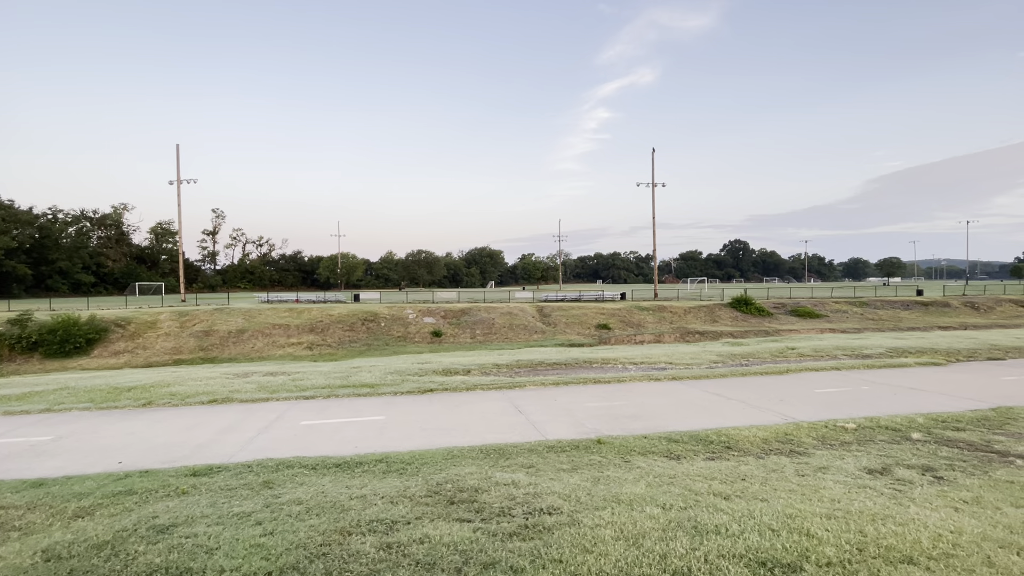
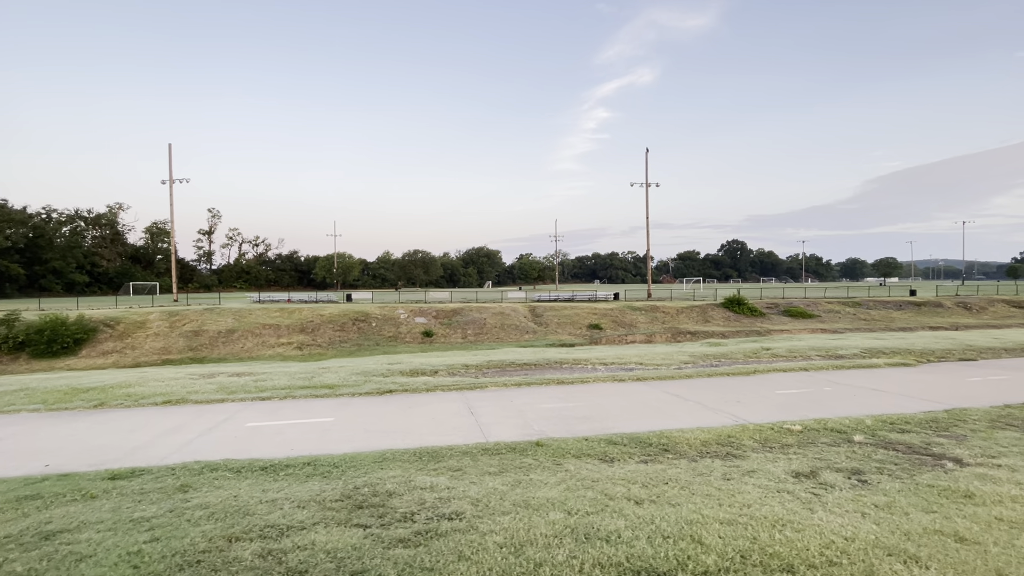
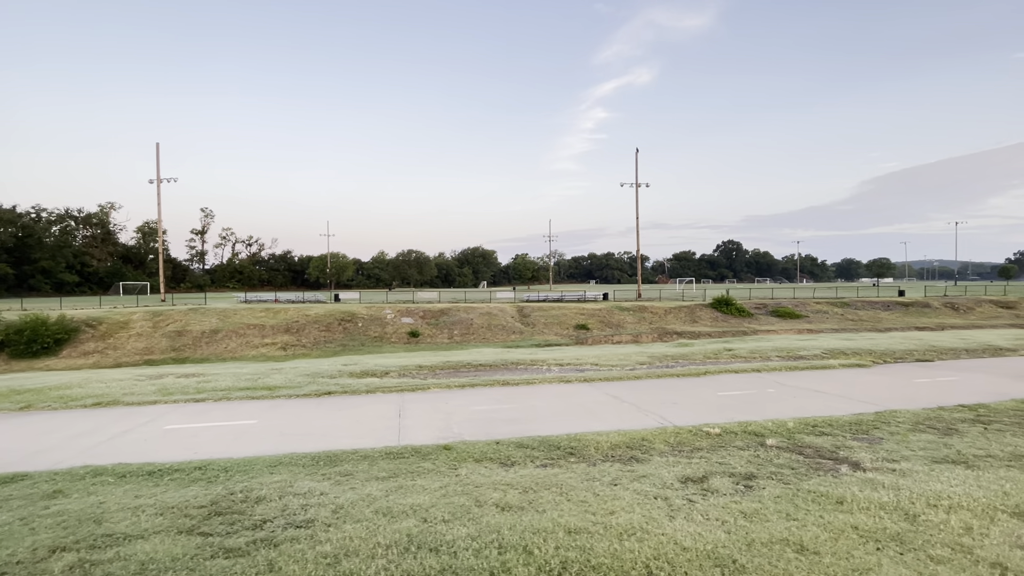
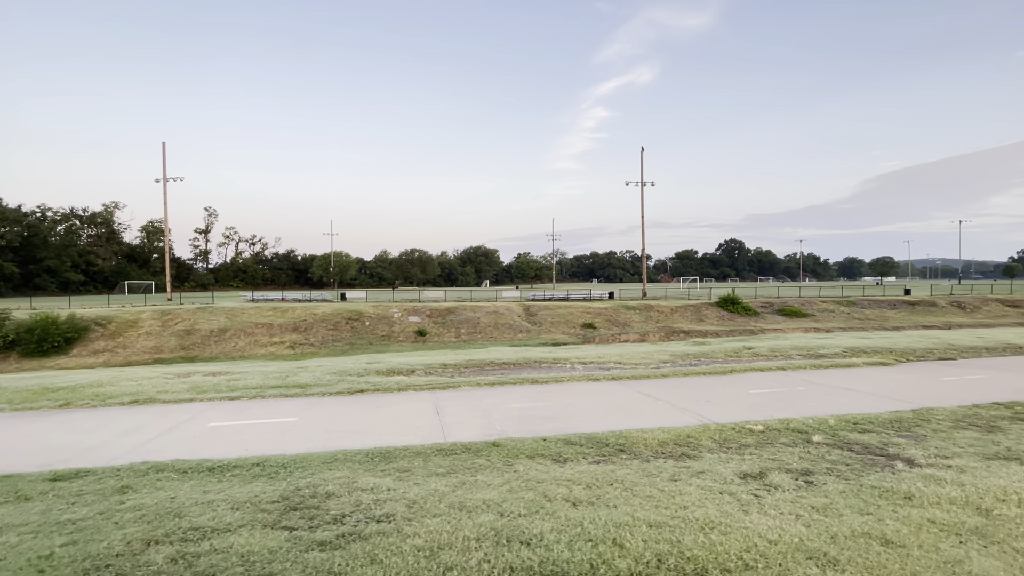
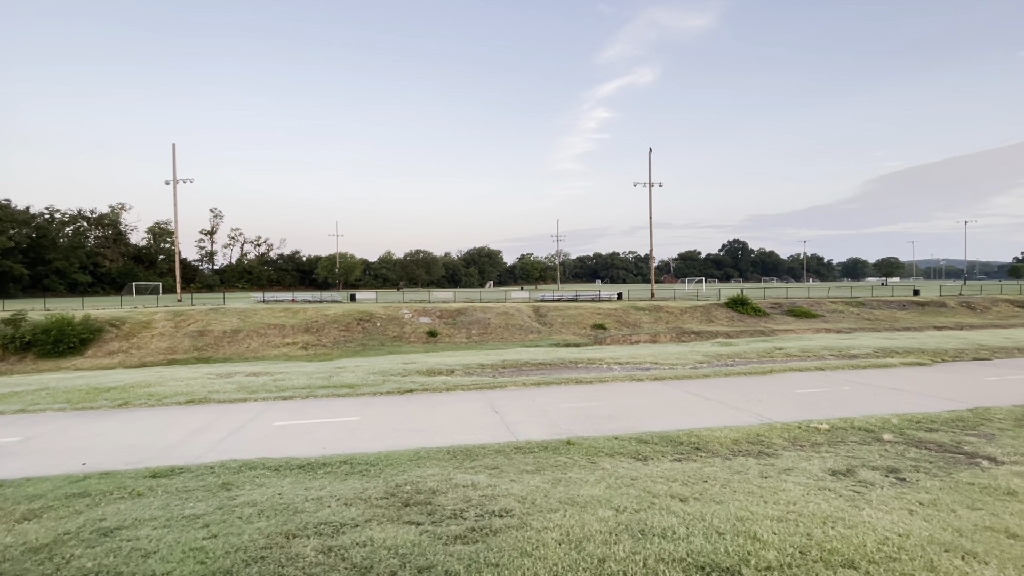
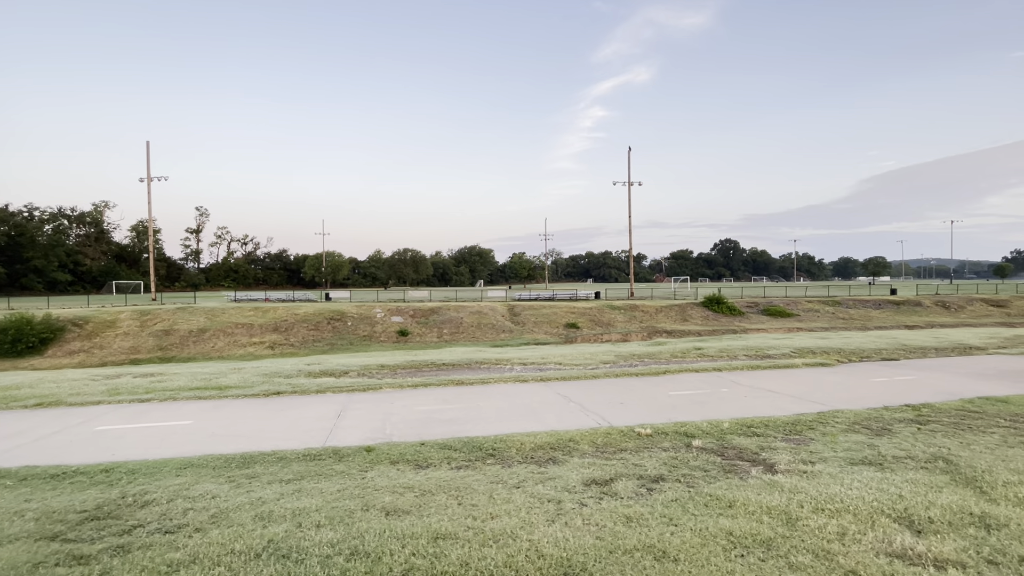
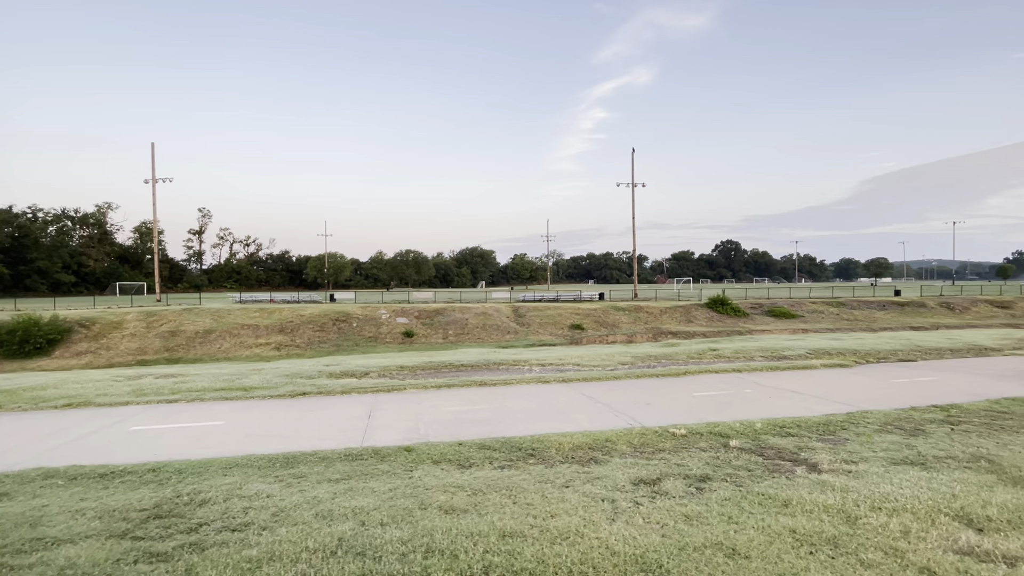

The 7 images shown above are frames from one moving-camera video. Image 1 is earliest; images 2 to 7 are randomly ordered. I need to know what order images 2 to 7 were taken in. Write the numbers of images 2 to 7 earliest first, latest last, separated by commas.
5, 2, 4, 3, 7, 6
